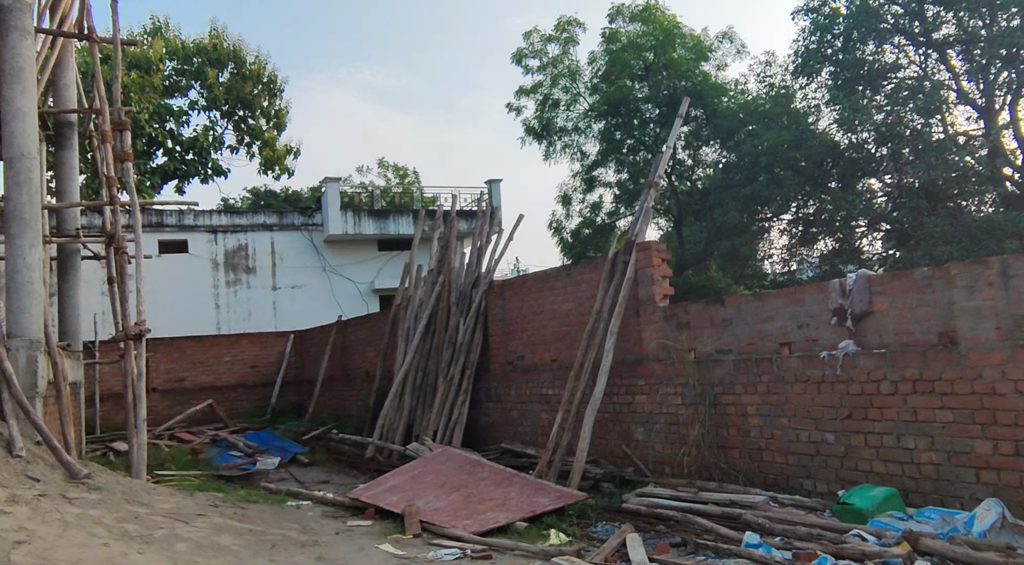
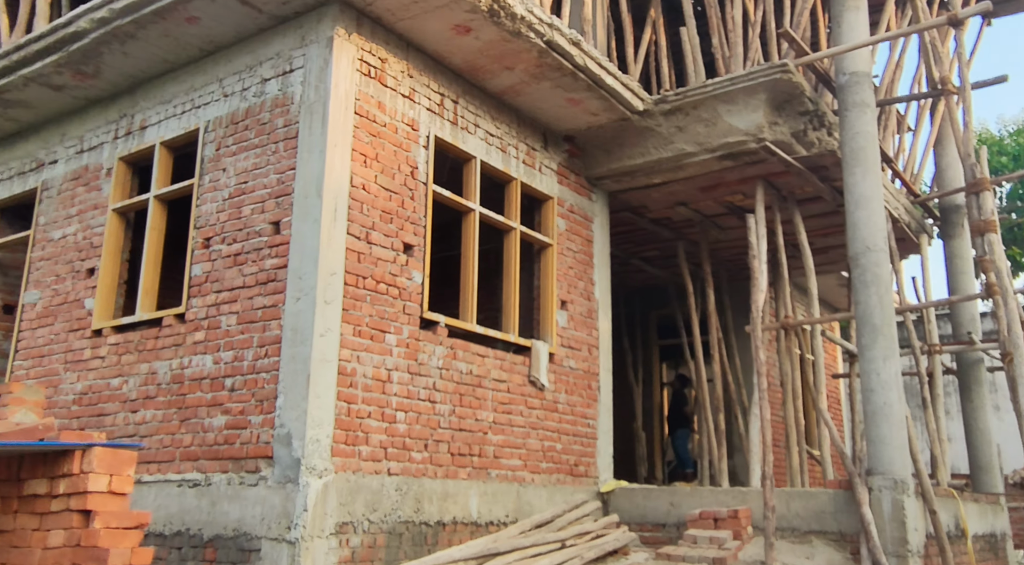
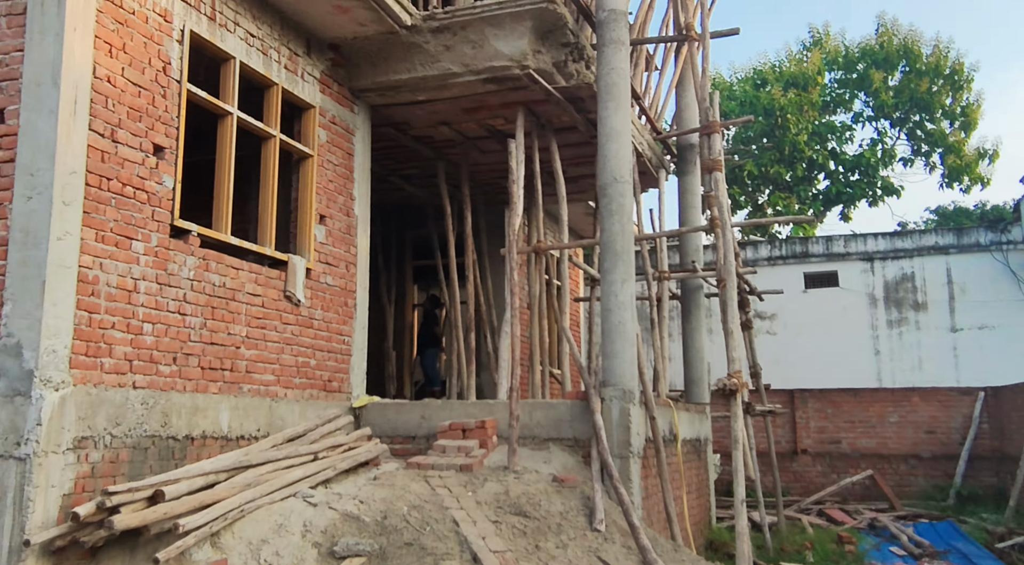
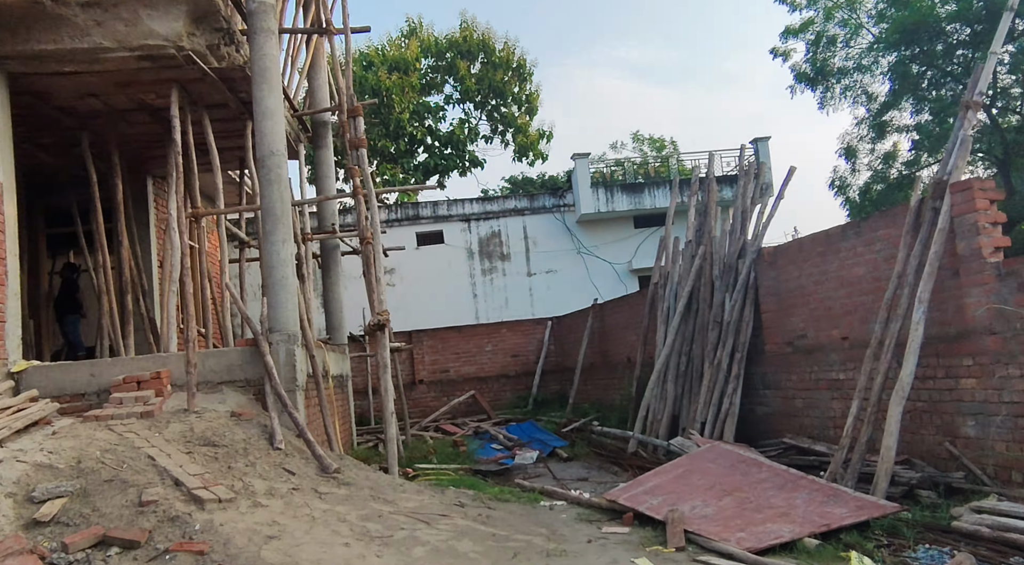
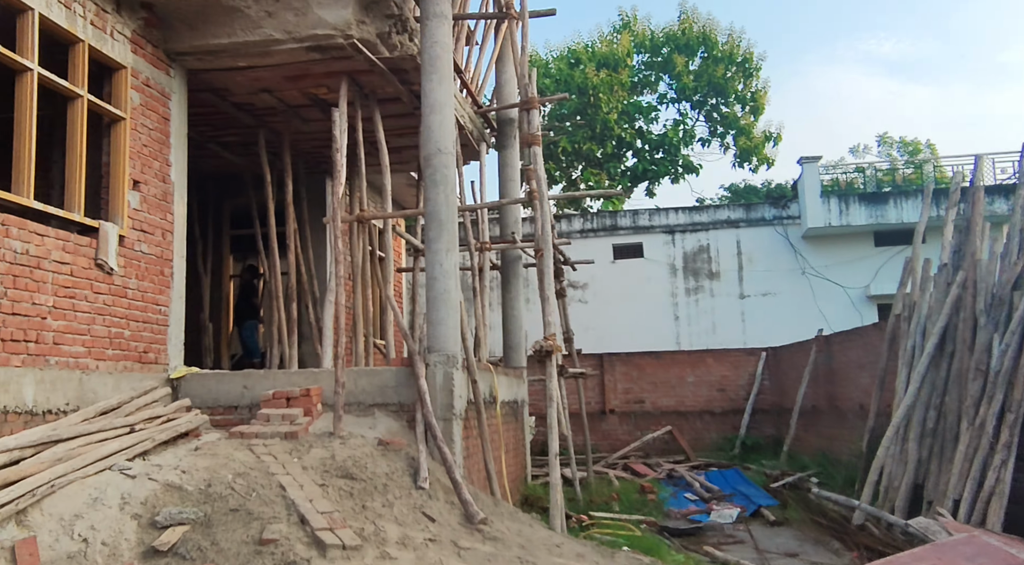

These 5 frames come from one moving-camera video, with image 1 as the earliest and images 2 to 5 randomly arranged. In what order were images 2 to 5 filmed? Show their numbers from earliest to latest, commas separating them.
4, 5, 3, 2
